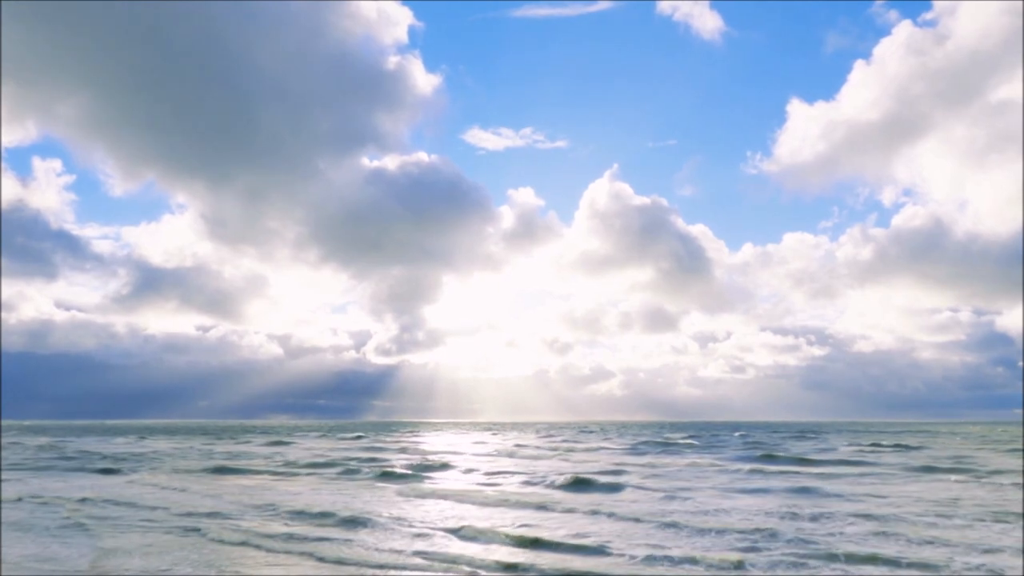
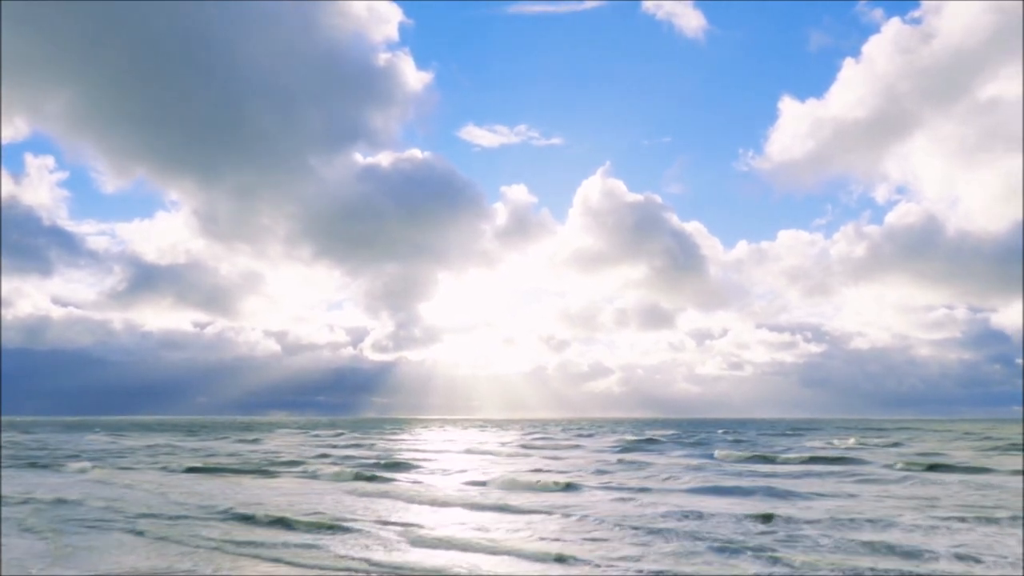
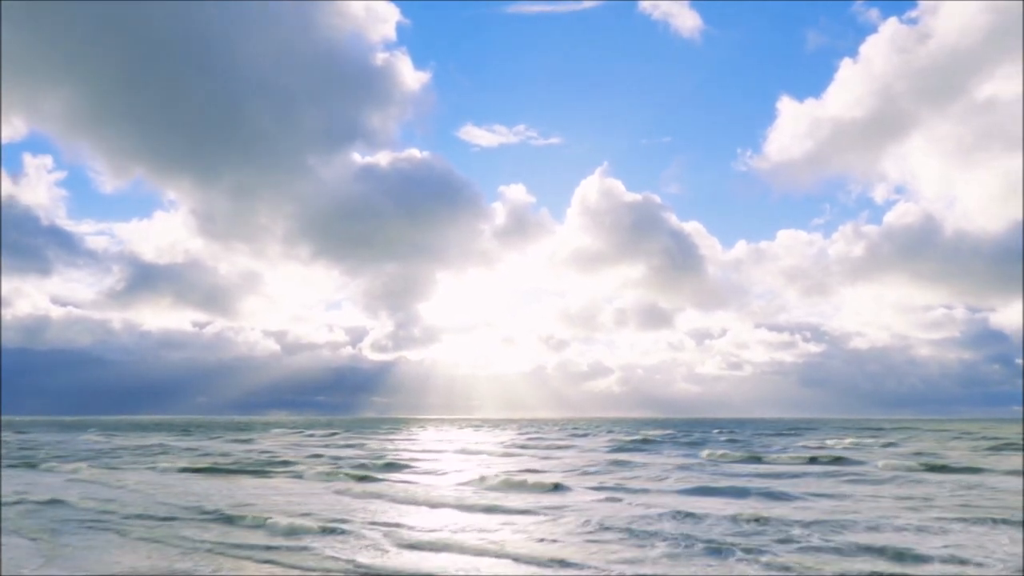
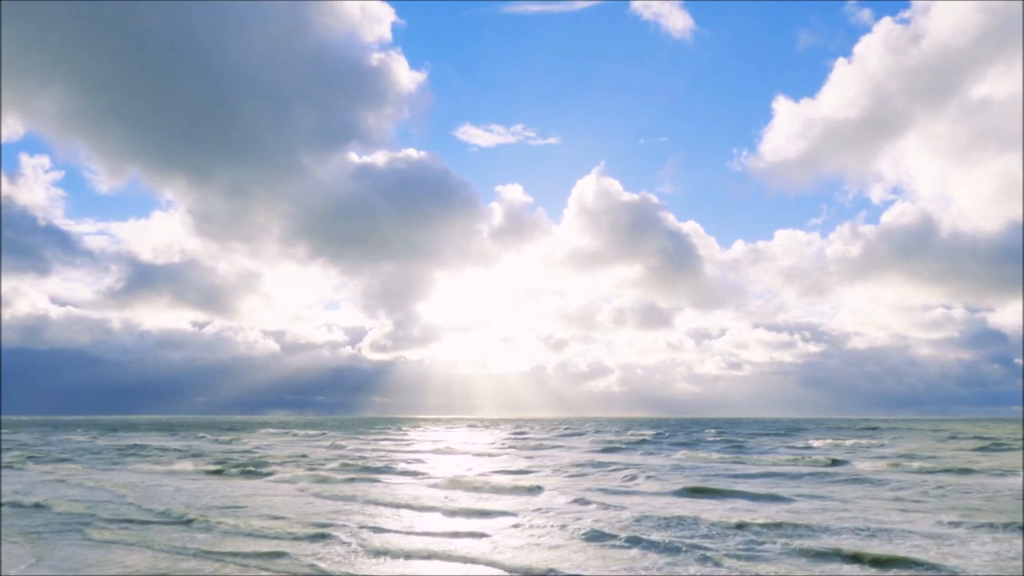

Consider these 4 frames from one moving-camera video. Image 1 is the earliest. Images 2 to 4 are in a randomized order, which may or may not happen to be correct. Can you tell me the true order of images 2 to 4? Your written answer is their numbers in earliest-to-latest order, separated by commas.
2, 3, 4
